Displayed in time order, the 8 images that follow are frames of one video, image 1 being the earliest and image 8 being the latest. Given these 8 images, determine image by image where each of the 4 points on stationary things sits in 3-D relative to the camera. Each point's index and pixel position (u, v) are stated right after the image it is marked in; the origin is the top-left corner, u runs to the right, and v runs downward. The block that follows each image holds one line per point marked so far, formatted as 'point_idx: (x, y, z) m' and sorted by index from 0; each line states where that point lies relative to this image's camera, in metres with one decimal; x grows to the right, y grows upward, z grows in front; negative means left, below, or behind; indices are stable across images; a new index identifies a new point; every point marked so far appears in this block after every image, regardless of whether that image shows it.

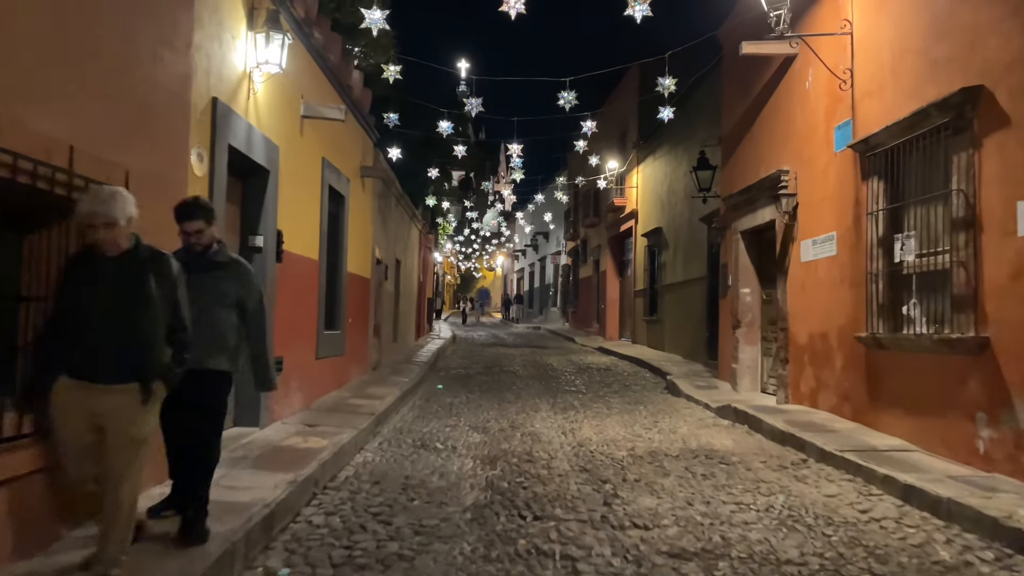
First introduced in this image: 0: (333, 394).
0: (-1.8, -1.1, +8.4) m
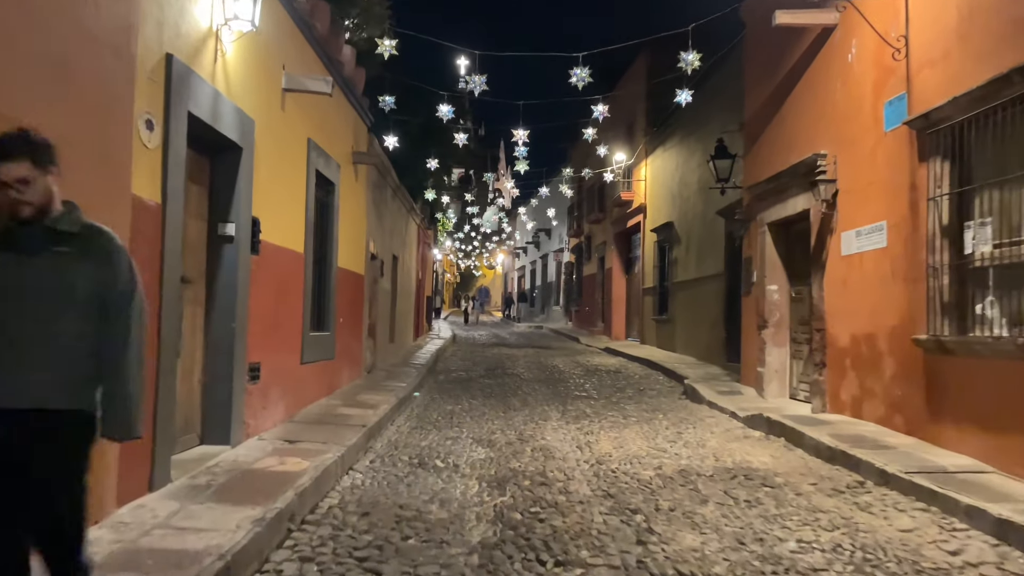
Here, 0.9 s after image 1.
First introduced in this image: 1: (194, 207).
0: (-1.8, -1.1, +7.6) m
1: (-2.0, +0.5, +5.1) m
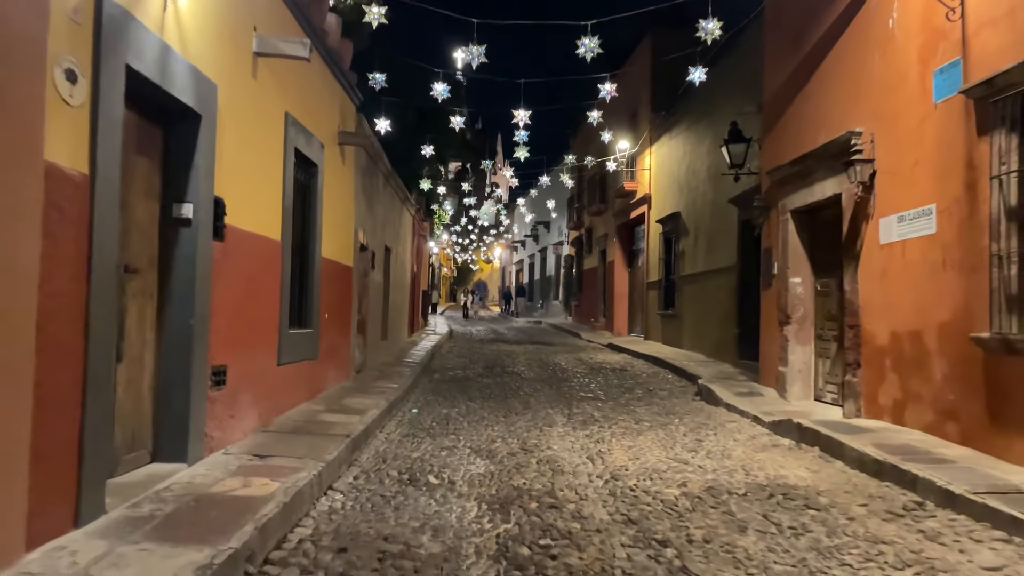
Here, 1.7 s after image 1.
0: (-1.7, -1.0, +6.8) m
1: (-2.0, +0.6, +4.4) m
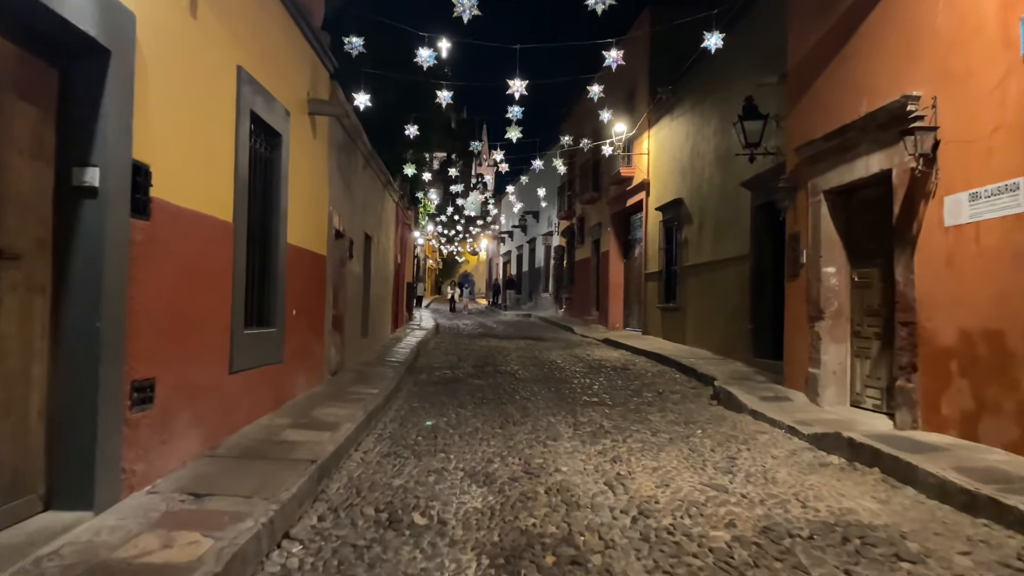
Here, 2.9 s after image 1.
0: (-1.7, -0.9, +5.7) m
1: (-1.9, +0.6, +3.3) m
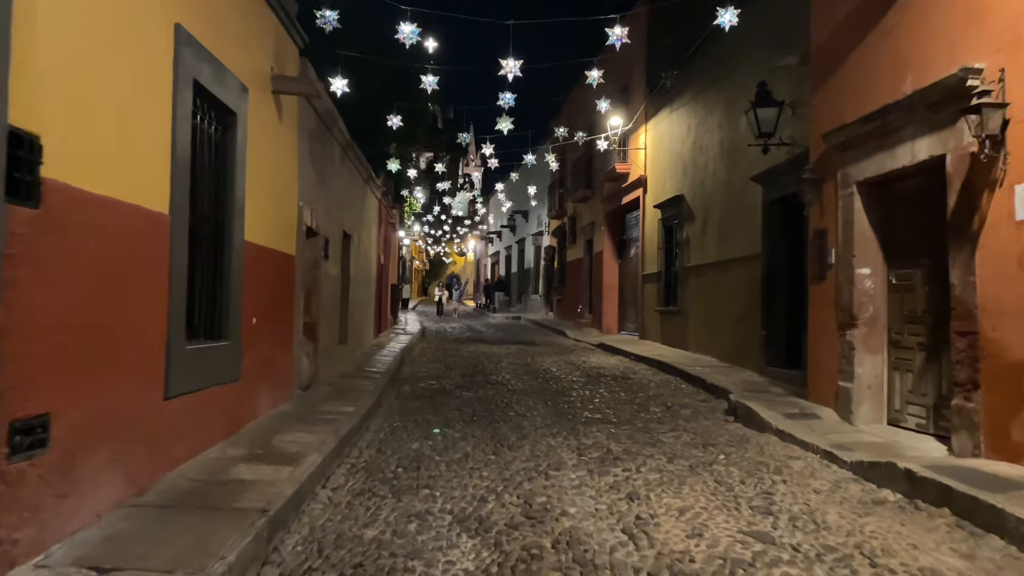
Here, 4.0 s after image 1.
0: (-1.8, -1.0, +4.8) m
1: (-1.9, +0.6, +2.3) m
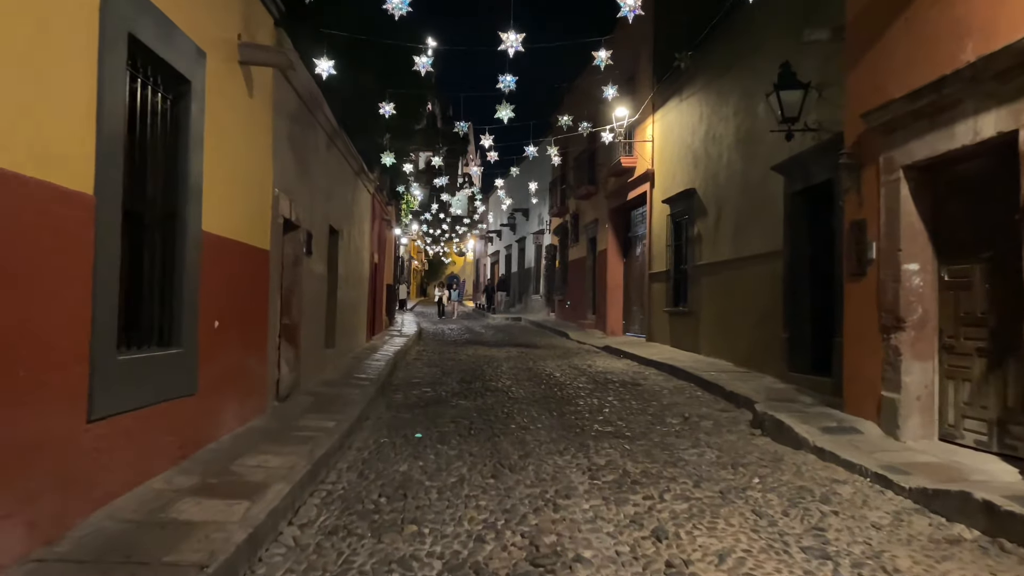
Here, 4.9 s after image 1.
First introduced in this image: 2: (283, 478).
0: (-1.7, -1.0, +4.0) m
1: (-1.9, +0.6, +1.5) m
2: (-1.2, -1.0, +4.4) m
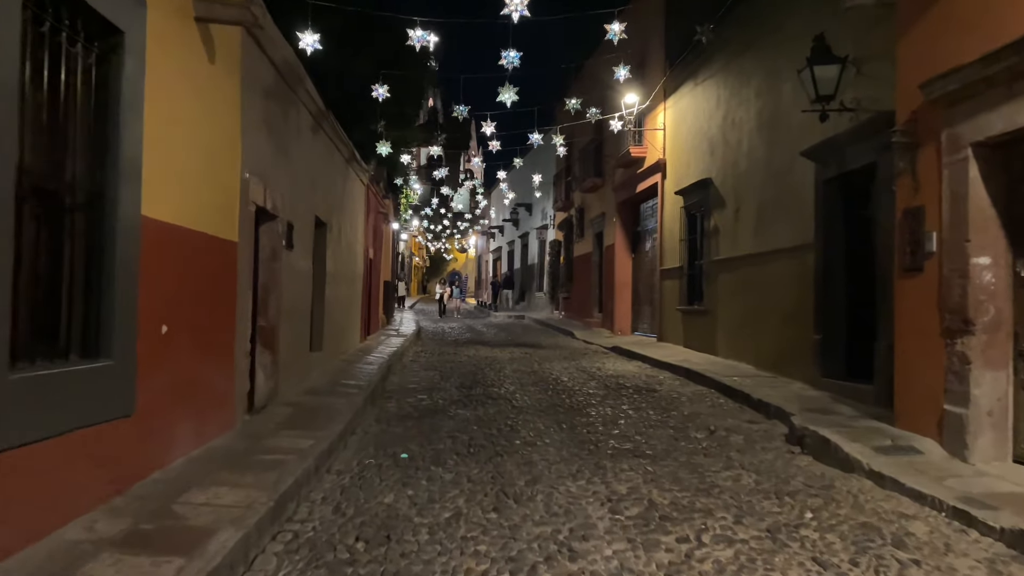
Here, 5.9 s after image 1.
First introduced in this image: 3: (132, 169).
0: (-1.7, -1.0, +3.2) m
1: (-1.9, +0.6, +0.7) m
2: (-1.2, -1.0, +3.5) m
3: (-1.7, +0.5, +3.8) m
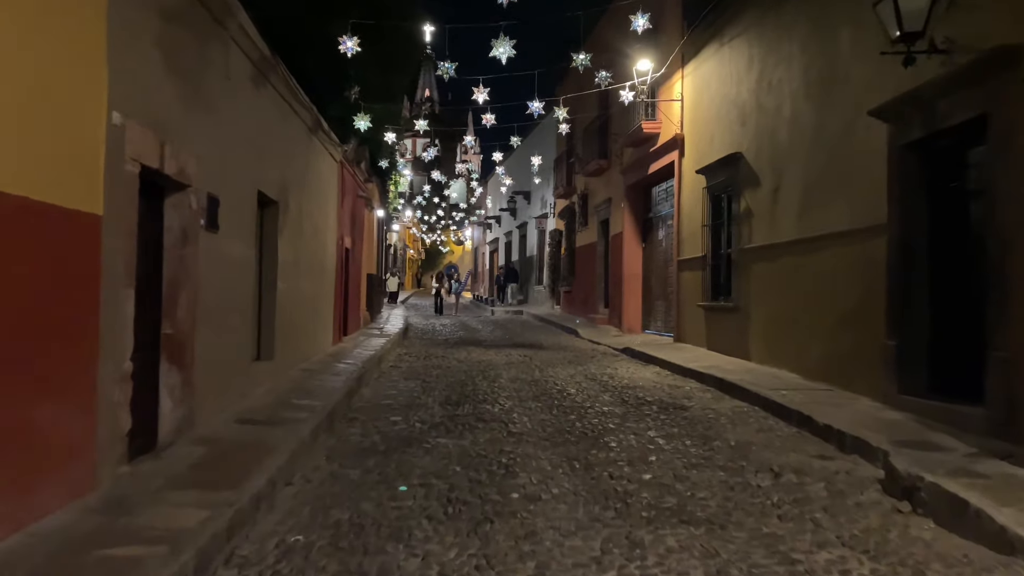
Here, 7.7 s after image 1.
0: (-1.7, -1.0, +1.5) m
1: (-1.9, +0.5, -1.1) m
2: (-1.2, -1.0, +1.8) m
3: (-1.8, +0.6, +2.0) m
